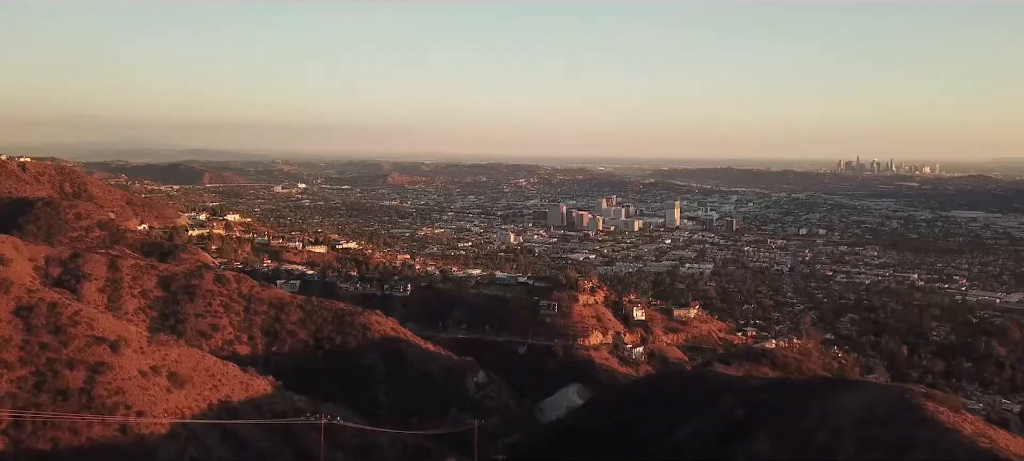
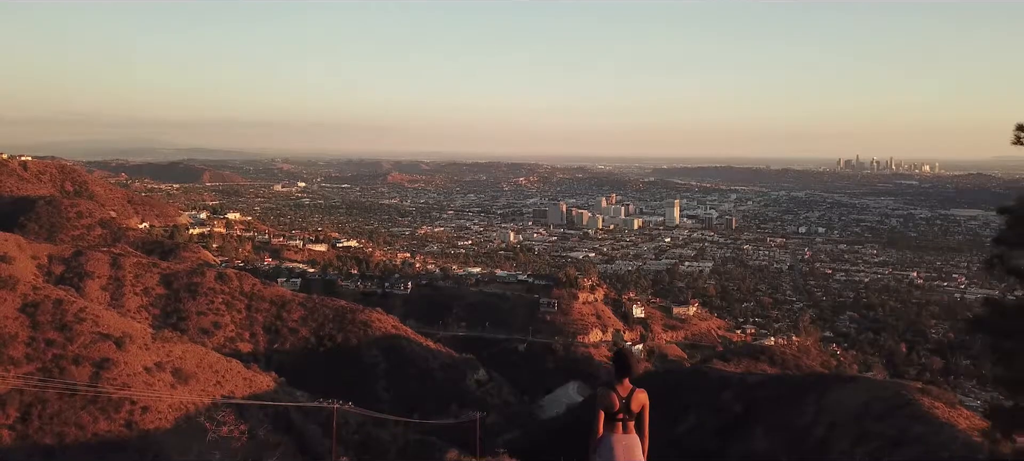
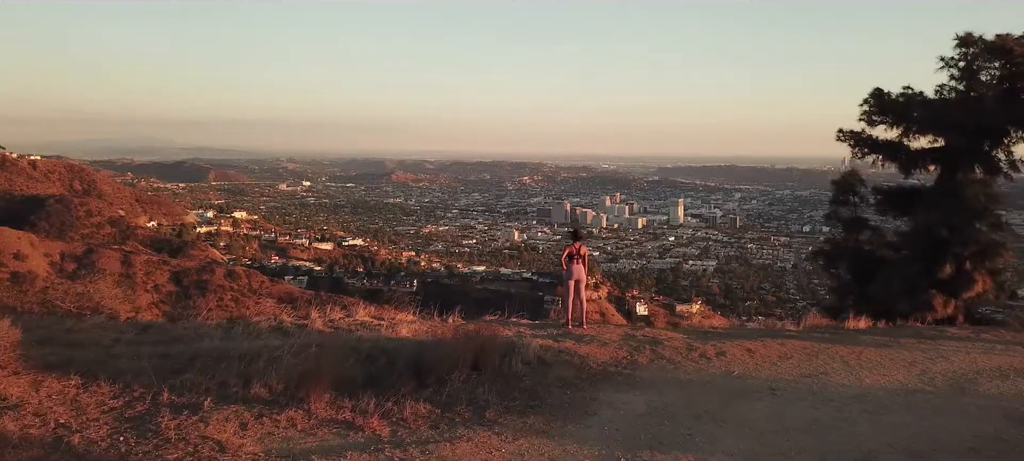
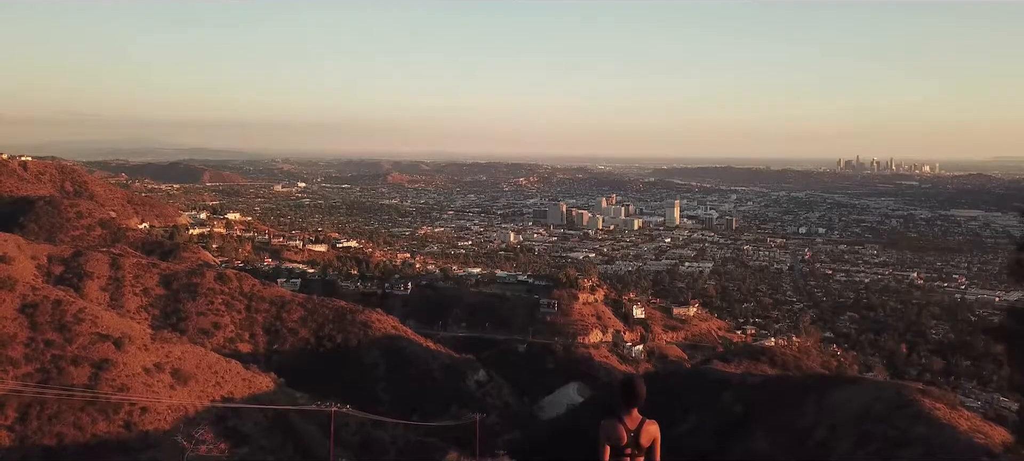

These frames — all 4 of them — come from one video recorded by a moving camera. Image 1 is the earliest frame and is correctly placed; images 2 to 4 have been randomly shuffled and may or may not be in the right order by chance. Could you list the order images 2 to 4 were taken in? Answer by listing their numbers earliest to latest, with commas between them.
4, 2, 3
